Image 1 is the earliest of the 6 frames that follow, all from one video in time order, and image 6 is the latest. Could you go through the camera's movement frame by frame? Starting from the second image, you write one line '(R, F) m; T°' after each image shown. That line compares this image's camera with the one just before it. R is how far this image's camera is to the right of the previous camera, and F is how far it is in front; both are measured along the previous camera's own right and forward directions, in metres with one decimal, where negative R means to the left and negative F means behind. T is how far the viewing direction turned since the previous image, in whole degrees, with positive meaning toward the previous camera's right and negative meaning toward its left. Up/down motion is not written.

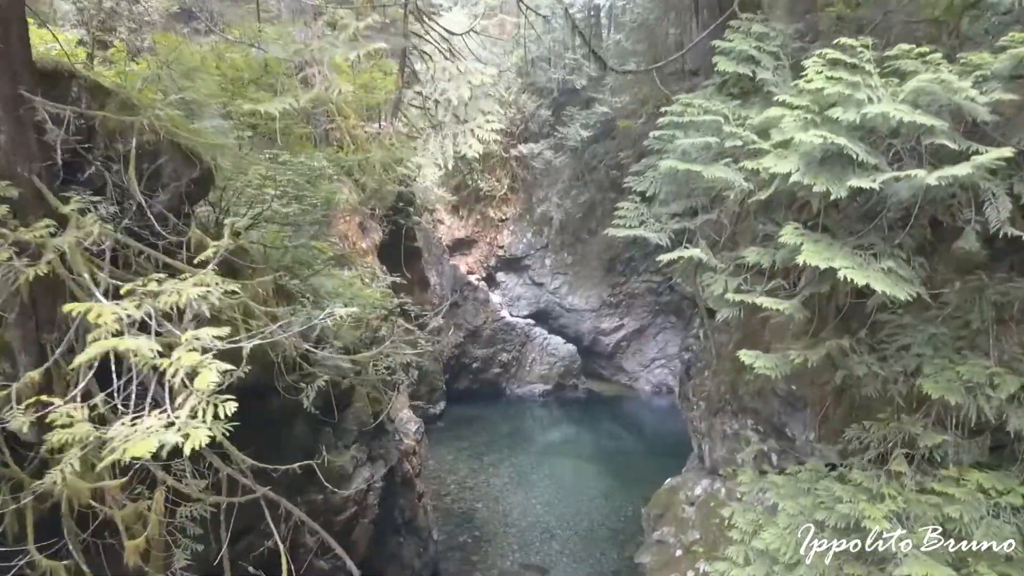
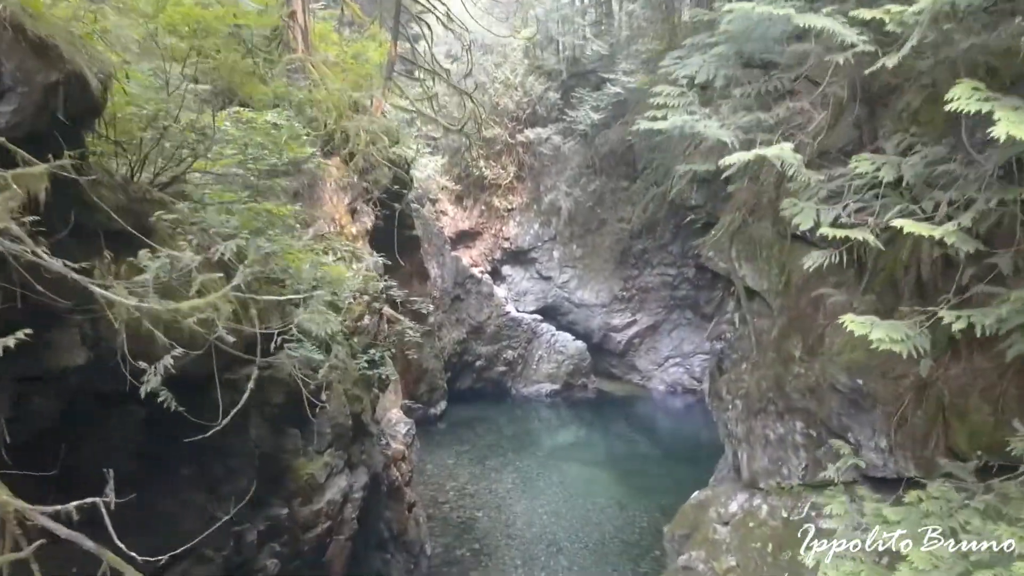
(+0.1, +0.9) m; -1°
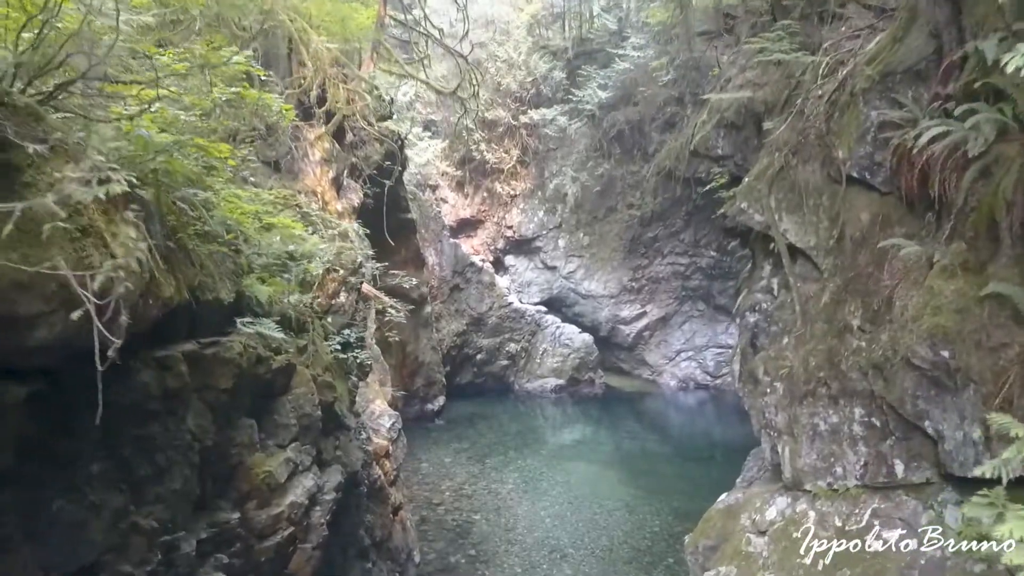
(+0.1, +0.8) m; 0°
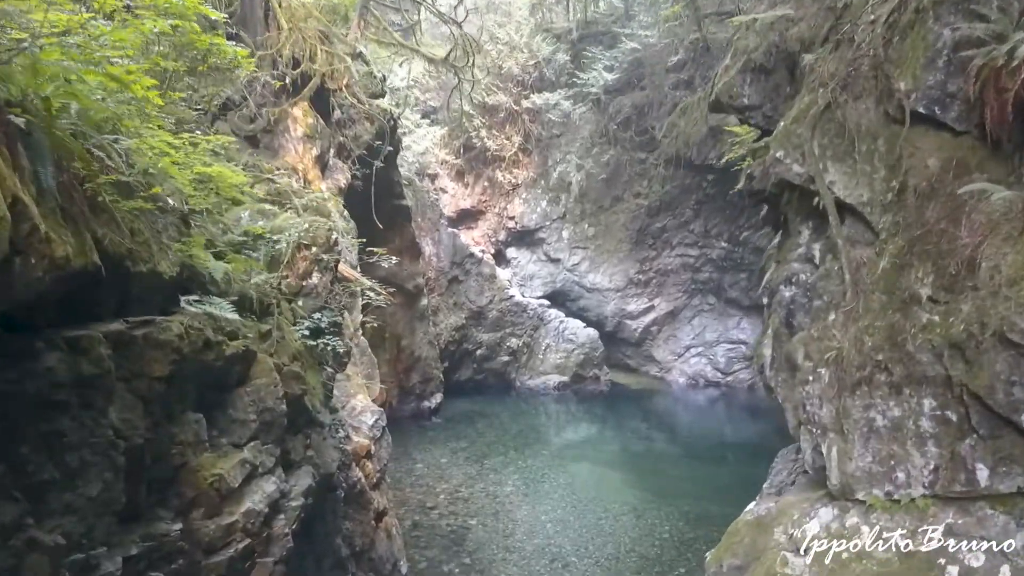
(+0.1, +0.6) m; 0°
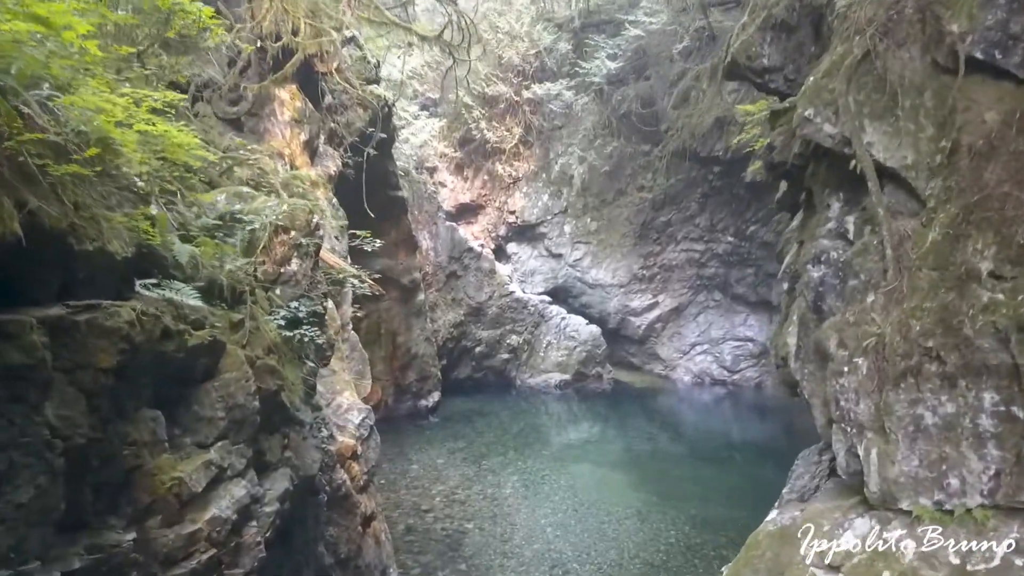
(0.0, +0.4) m; 0°
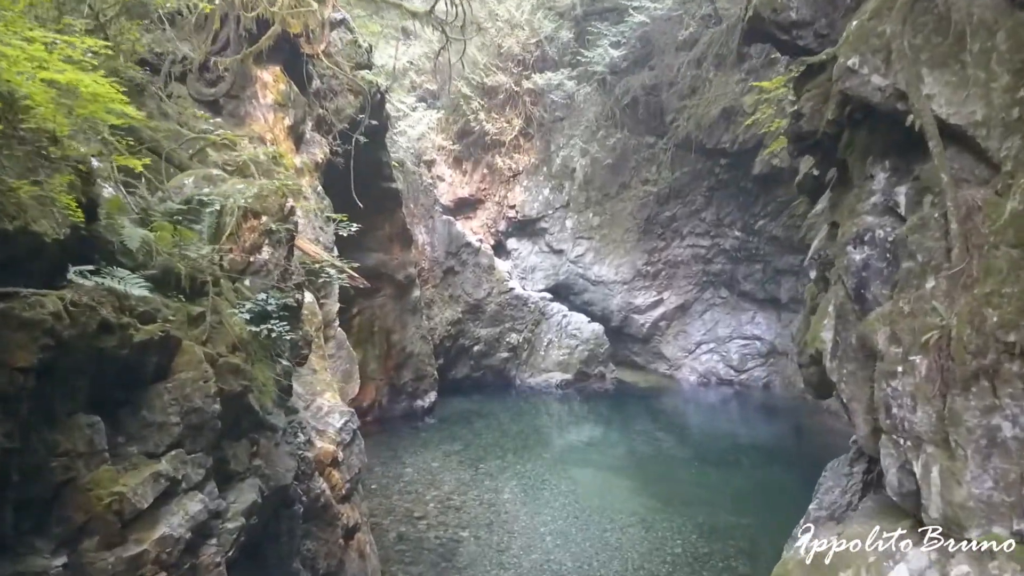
(0.0, +0.4) m; 0°
